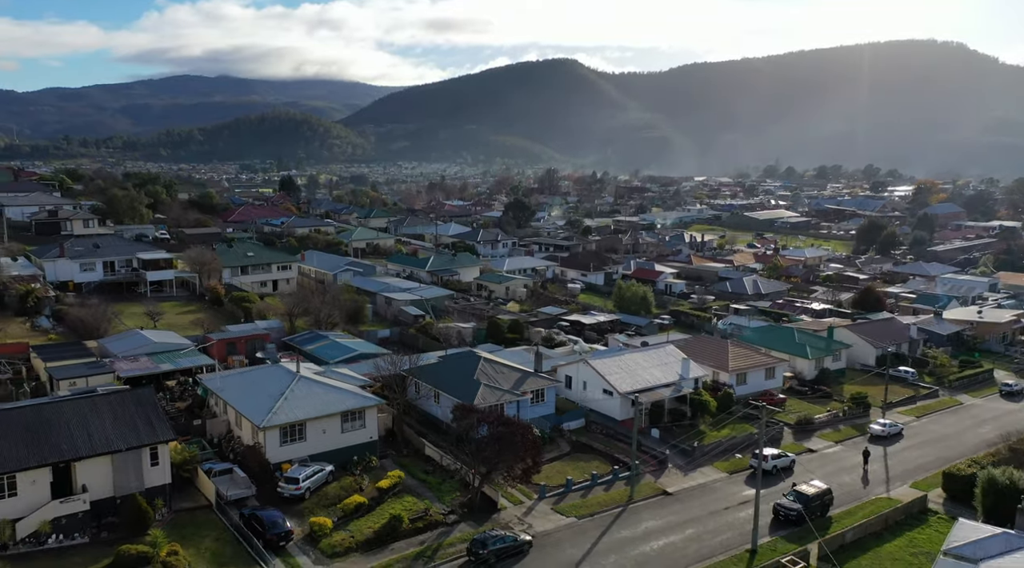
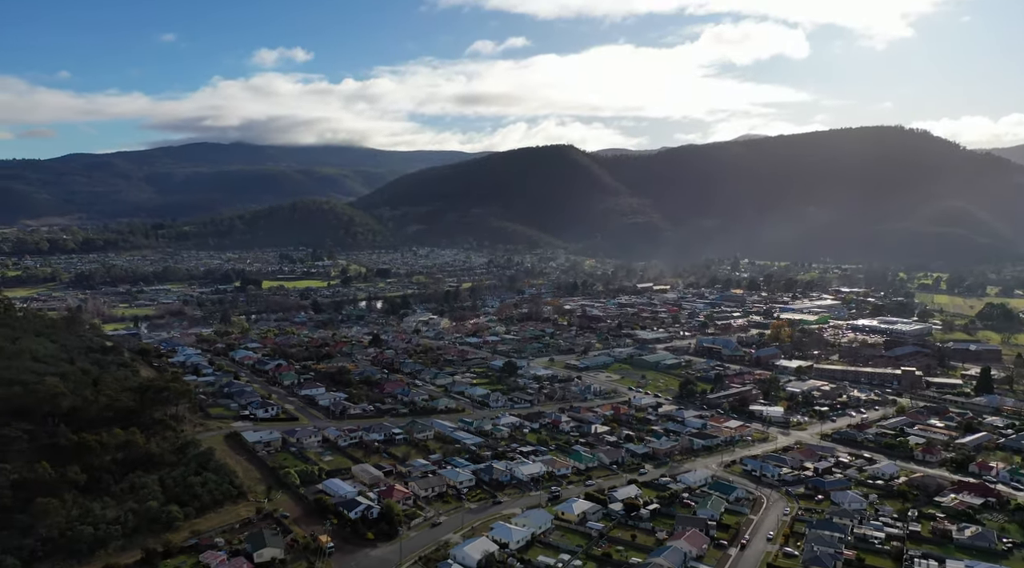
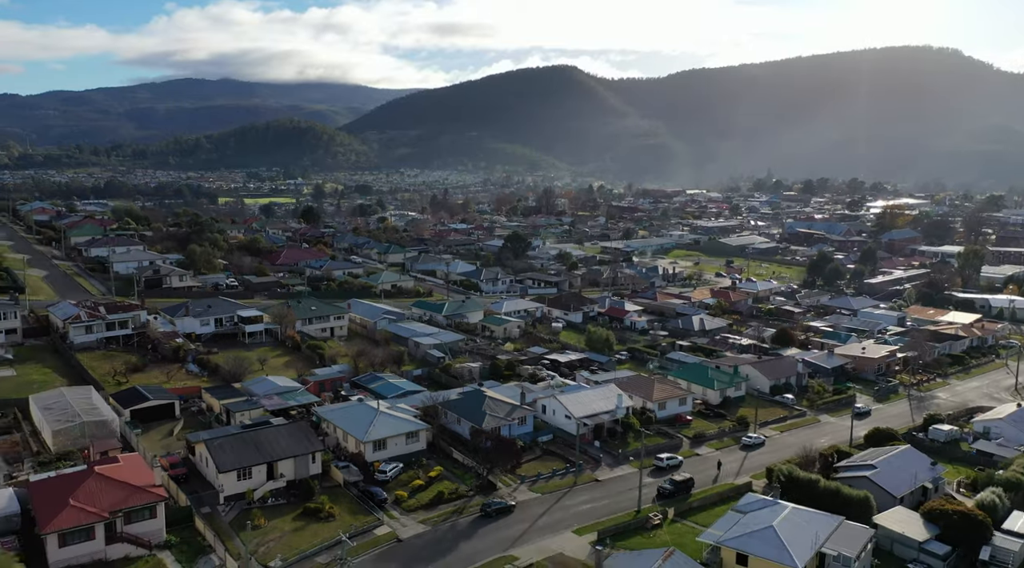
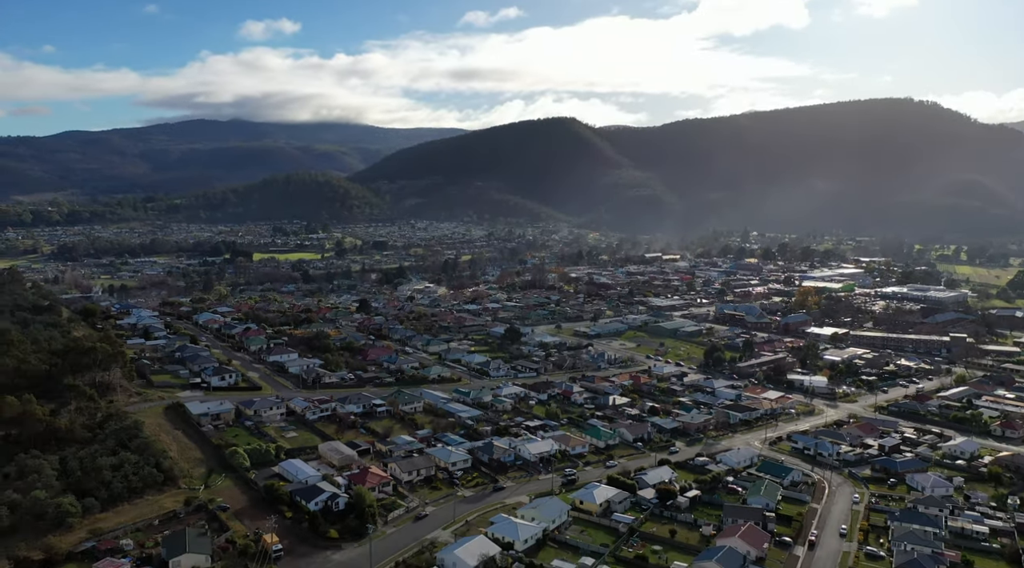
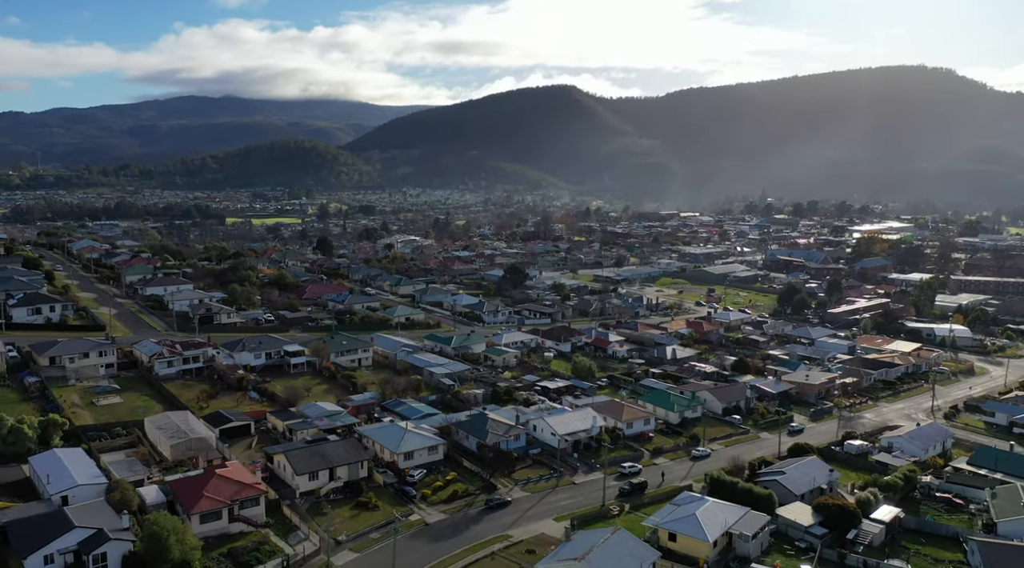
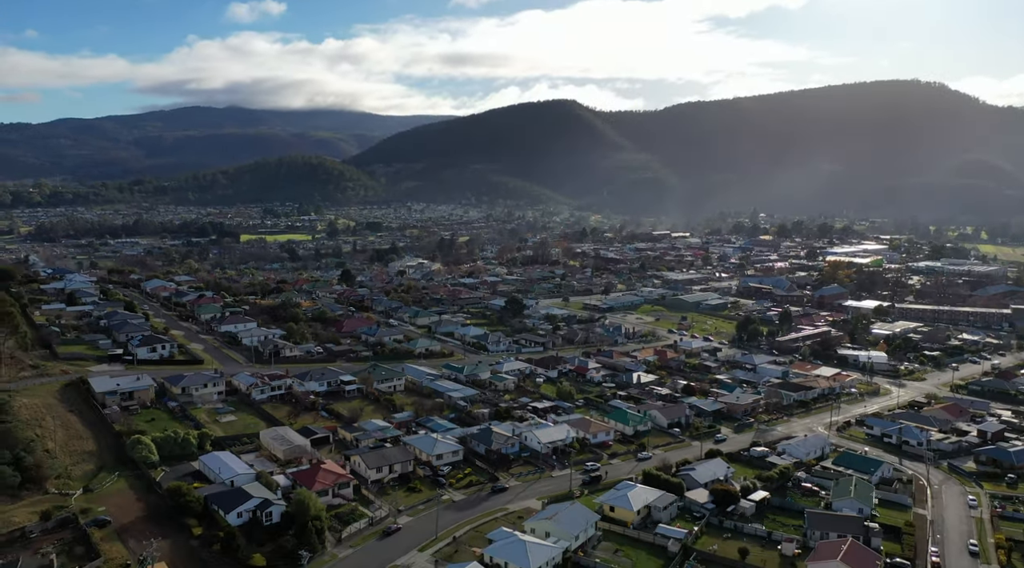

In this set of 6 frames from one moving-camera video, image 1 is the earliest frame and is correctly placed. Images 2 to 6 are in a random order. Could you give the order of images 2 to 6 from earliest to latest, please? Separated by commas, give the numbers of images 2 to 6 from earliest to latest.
3, 5, 6, 4, 2
